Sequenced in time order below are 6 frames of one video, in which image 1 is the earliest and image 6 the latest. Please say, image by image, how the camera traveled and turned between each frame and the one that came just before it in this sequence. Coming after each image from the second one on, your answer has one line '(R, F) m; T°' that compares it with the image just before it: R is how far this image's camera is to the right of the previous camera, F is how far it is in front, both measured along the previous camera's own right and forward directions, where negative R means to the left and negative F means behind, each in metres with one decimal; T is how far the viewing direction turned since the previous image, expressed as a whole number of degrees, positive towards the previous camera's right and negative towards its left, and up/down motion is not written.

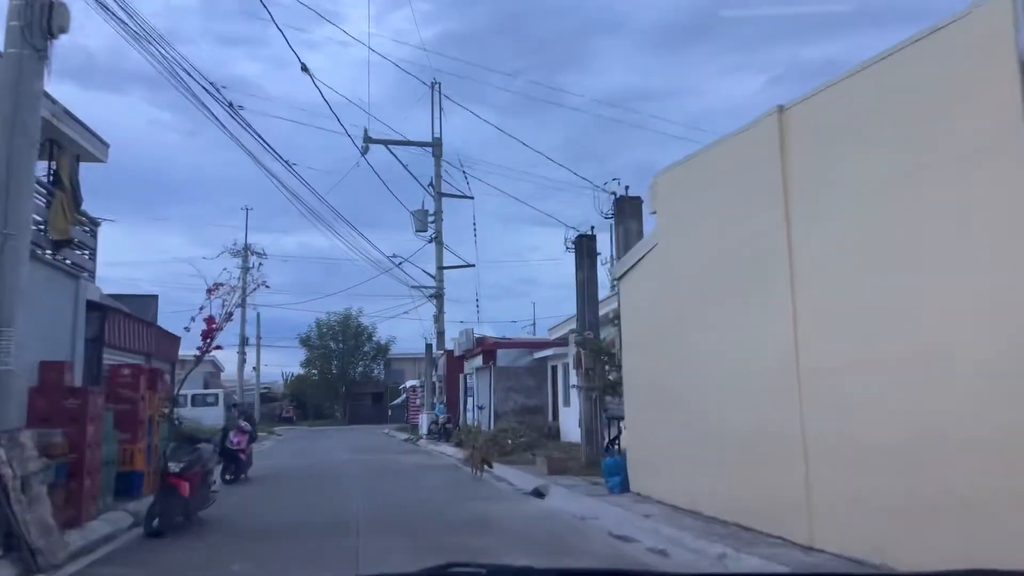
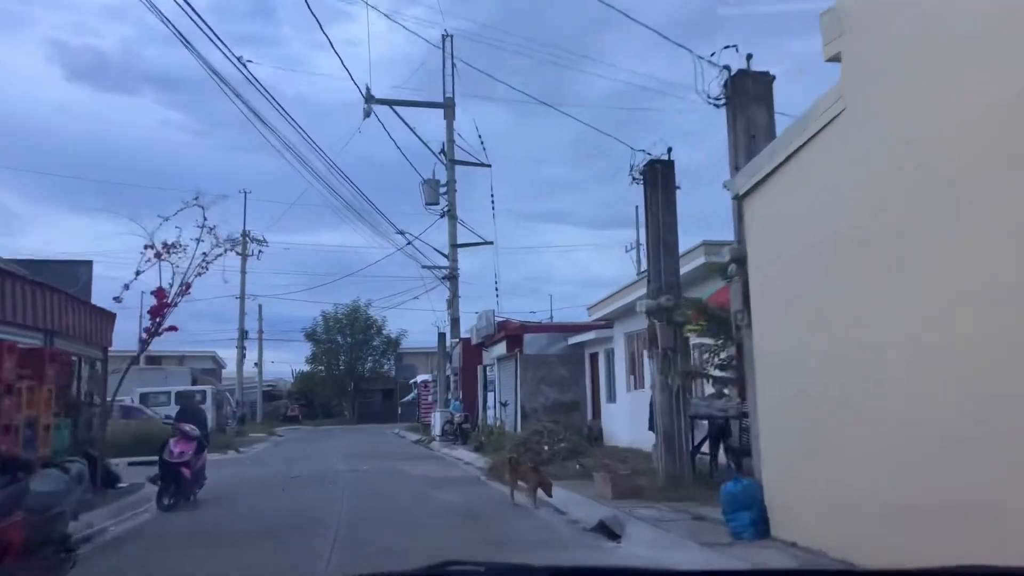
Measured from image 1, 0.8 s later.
(-0.6, +5.6) m; -1°
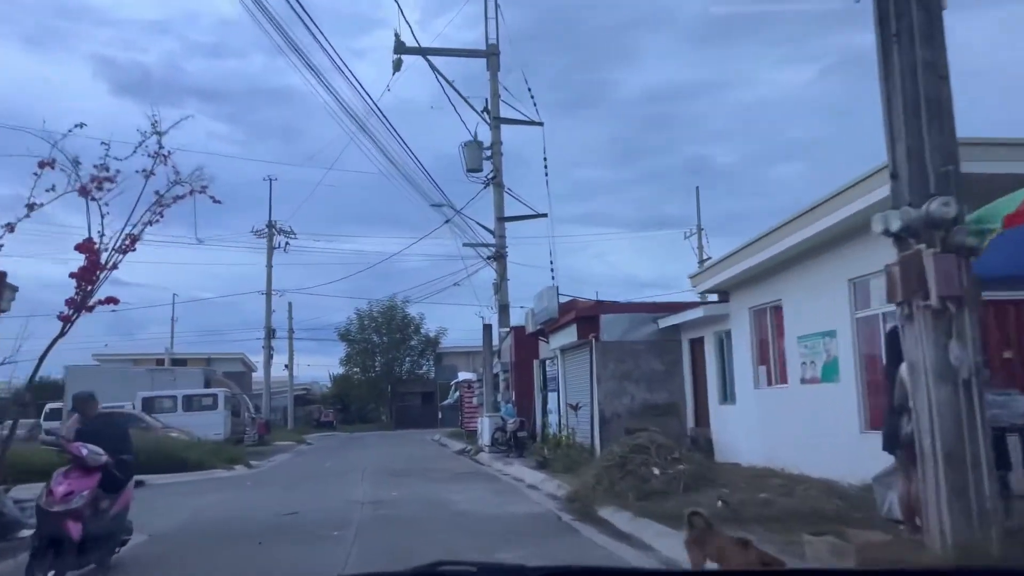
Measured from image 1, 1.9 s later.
(-0.9, +6.3) m; -3°
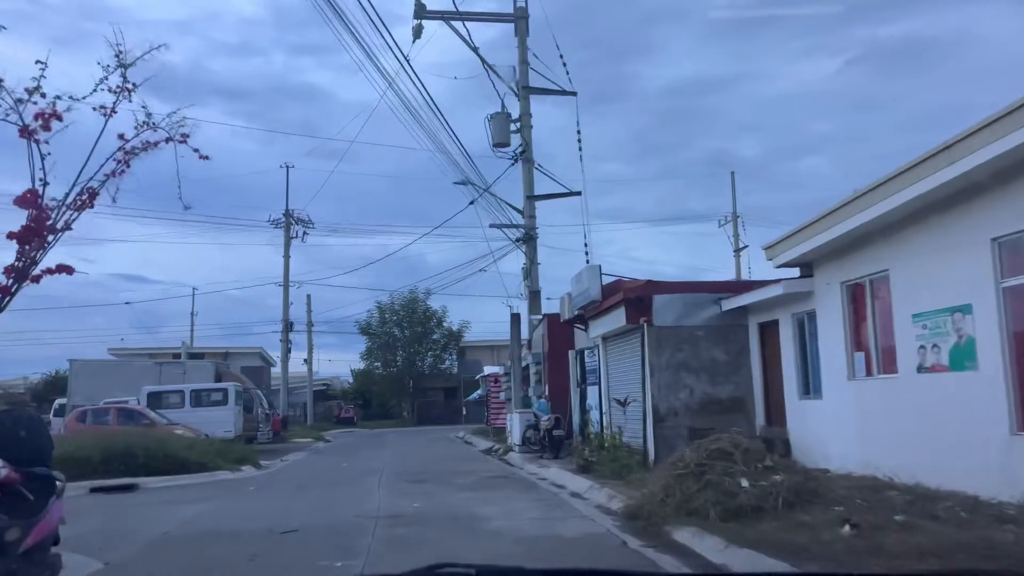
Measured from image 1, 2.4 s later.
(-0.4, +2.7) m; -2°
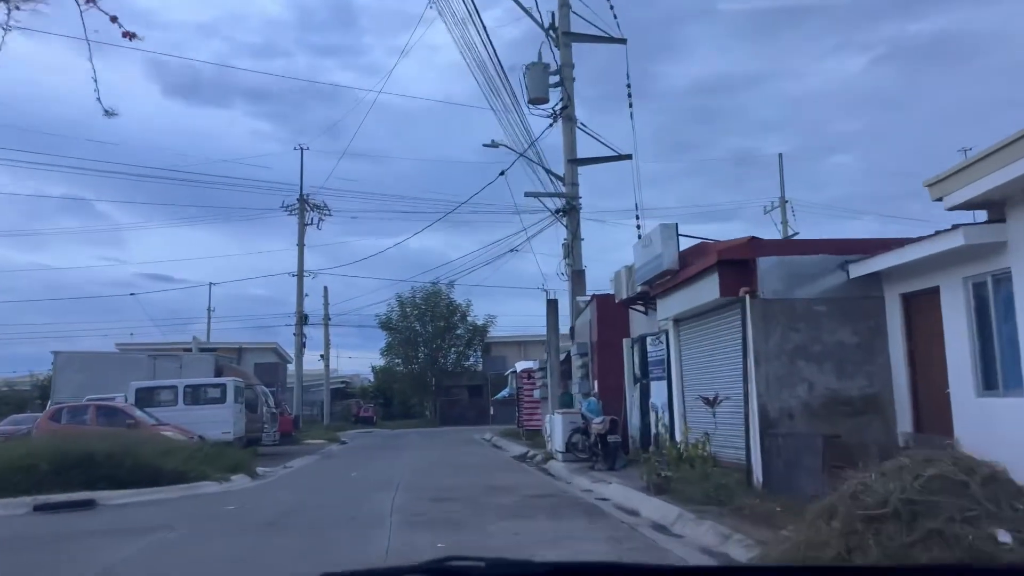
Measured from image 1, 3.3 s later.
(-0.6, +4.3) m; -2°
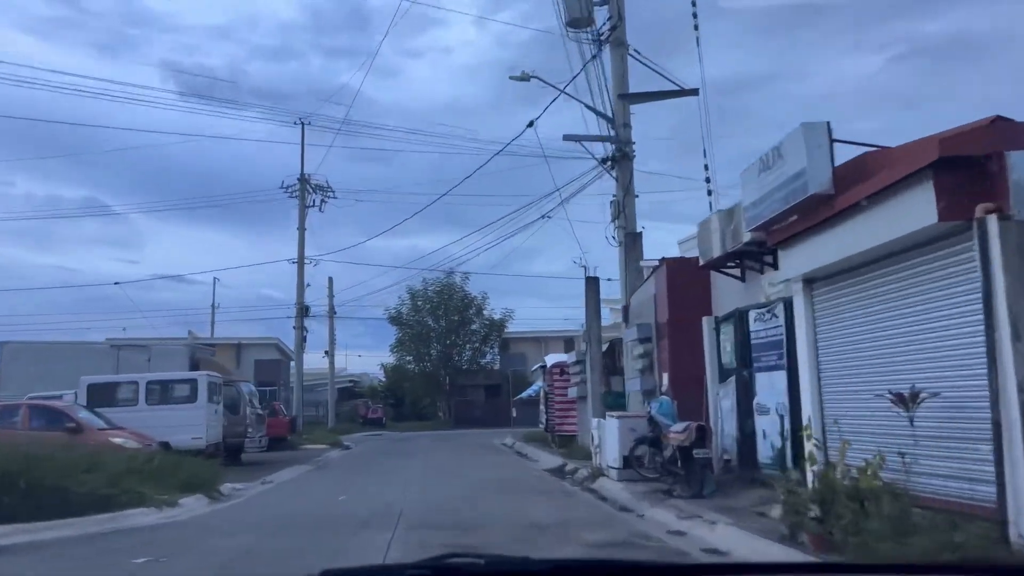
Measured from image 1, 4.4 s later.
(-0.6, +5.3) m; -1°
